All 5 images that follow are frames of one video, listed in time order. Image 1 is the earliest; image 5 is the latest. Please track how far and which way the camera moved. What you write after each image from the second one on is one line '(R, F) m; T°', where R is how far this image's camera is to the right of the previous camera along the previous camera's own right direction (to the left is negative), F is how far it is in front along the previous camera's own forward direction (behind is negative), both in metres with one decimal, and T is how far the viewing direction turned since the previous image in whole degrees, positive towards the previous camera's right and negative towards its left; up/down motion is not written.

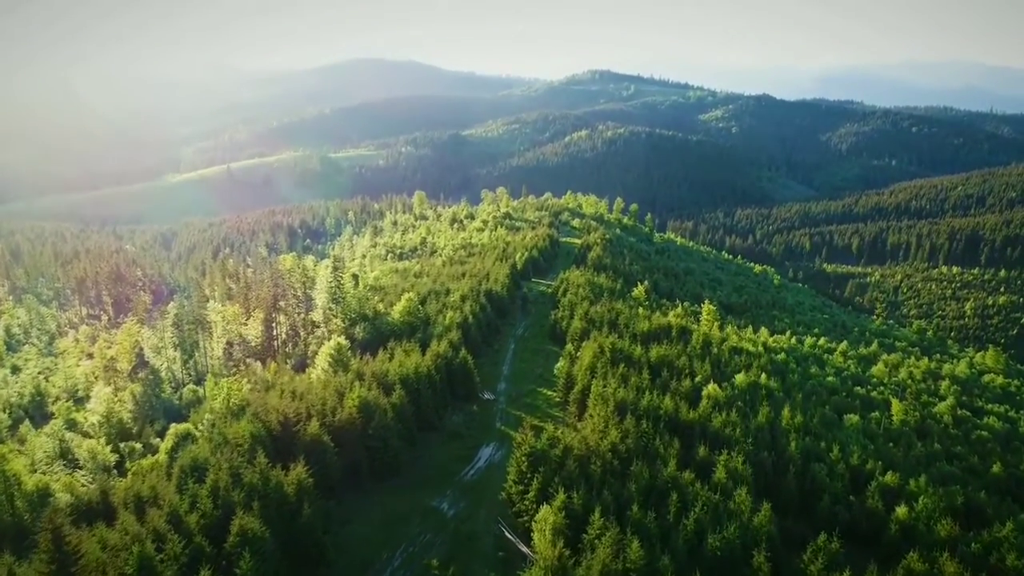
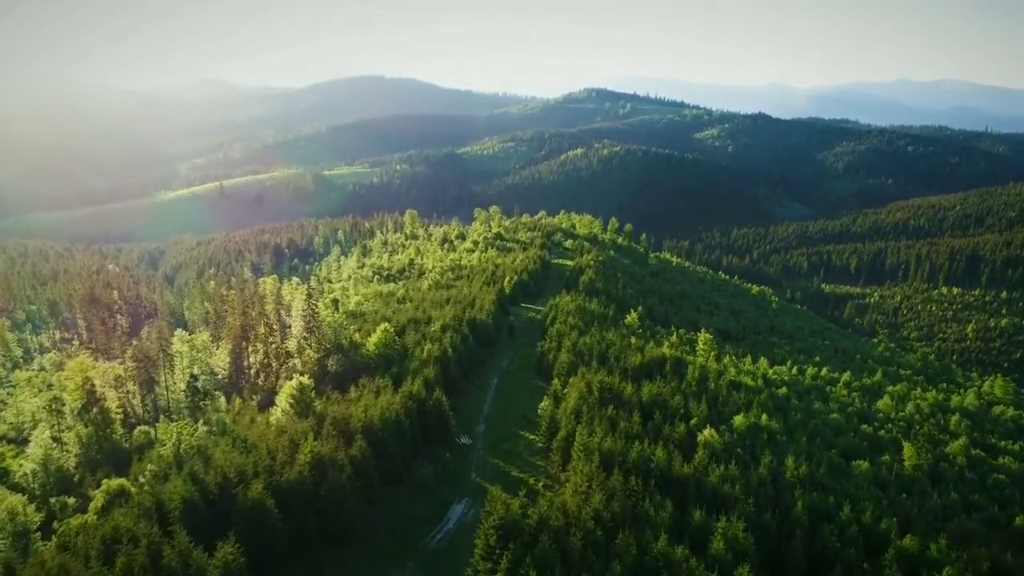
(+1.4, +4.6) m; 0°
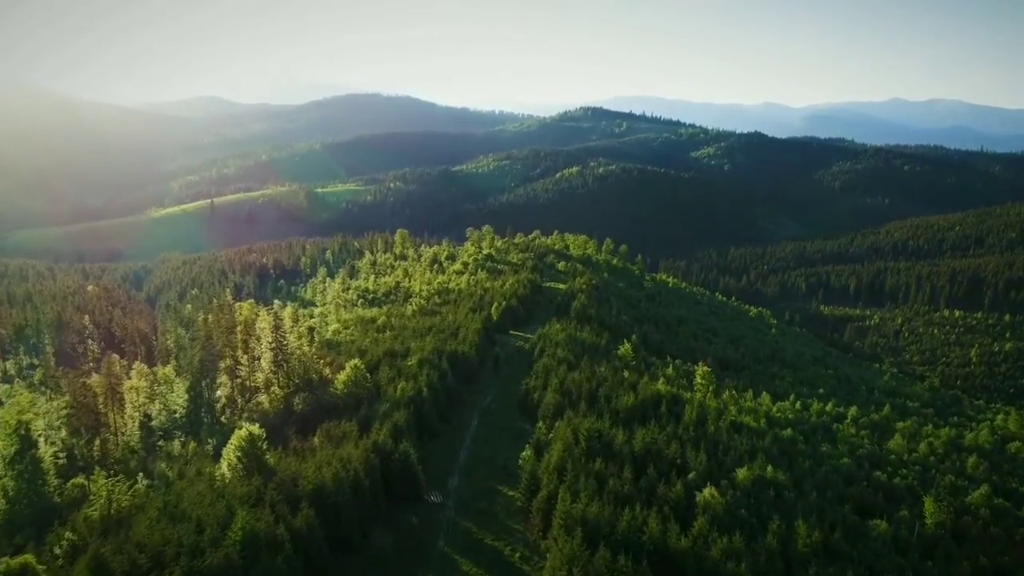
(+1.4, +5.5) m; 0°
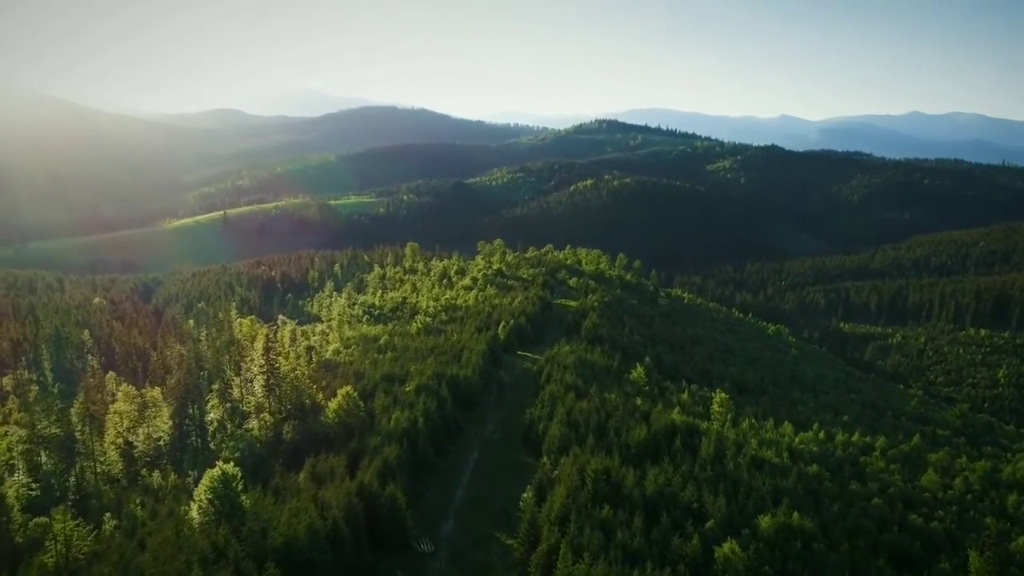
(+0.9, +4.2) m; -1°
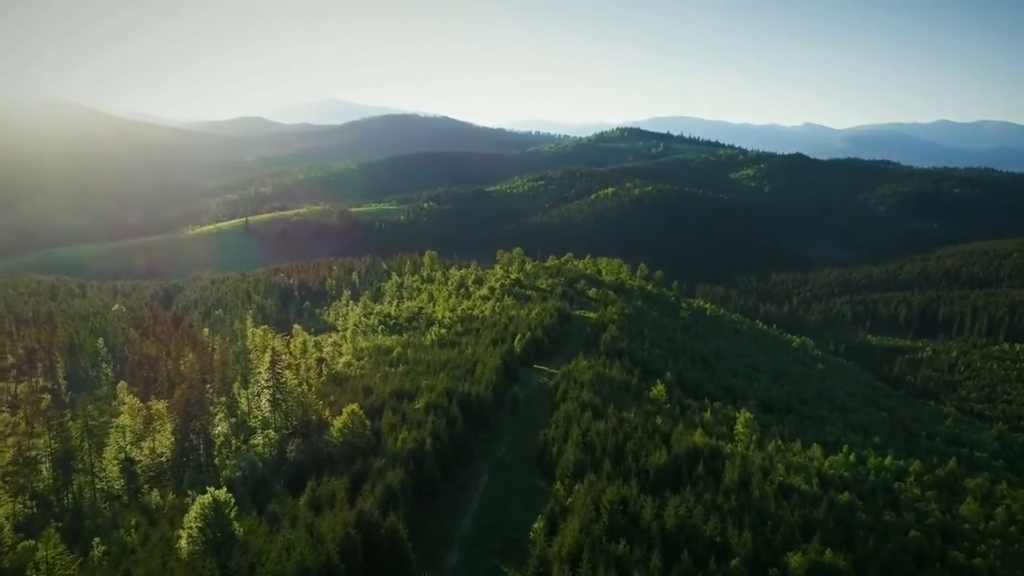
(+0.6, +2.8) m; -2°
